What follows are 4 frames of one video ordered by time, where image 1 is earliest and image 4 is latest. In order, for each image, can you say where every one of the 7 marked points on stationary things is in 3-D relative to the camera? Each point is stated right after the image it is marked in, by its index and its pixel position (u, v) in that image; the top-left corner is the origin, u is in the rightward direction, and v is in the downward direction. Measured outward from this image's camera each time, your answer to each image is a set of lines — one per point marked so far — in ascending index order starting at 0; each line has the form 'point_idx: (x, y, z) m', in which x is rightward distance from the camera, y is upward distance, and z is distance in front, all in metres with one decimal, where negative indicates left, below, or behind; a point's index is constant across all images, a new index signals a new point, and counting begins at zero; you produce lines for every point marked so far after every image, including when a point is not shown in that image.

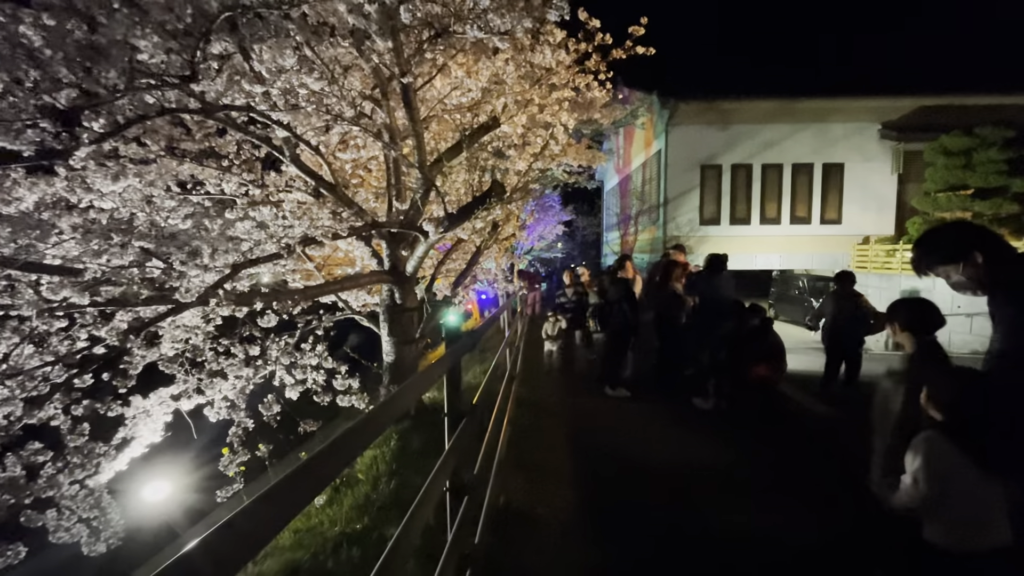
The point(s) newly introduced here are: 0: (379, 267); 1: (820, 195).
0: (-2.1, +0.3, +7.3) m
1: (+12.9, +3.9, +19.9) m
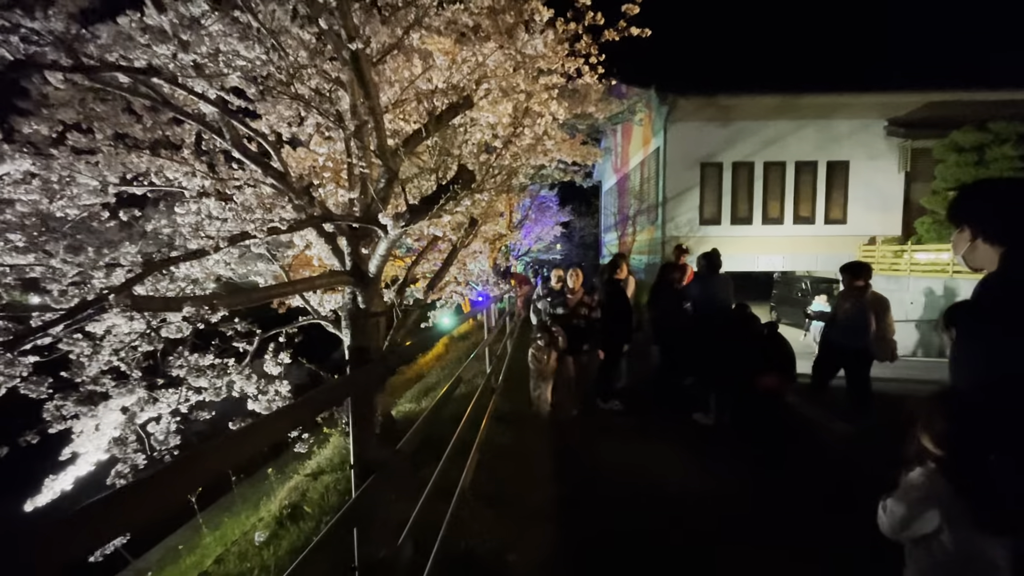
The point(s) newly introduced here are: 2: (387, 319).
0: (-2.4, +0.3, +6.5) m
1: (+12.6, +3.8, +19.2) m
2: (-1.8, -0.4, +6.7) m
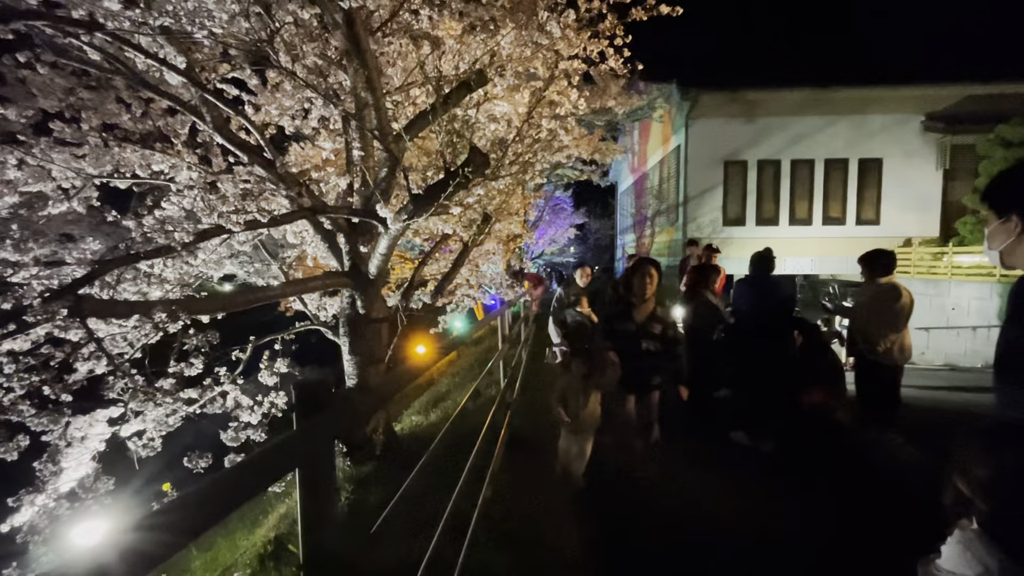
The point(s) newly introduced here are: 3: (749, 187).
0: (-2.1, +0.2, +5.9) m
1: (+13.1, +3.6, +18.1) m
2: (-1.6, -0.5, +6.1) m
3: (+9.2, +3.9, +18.4) m
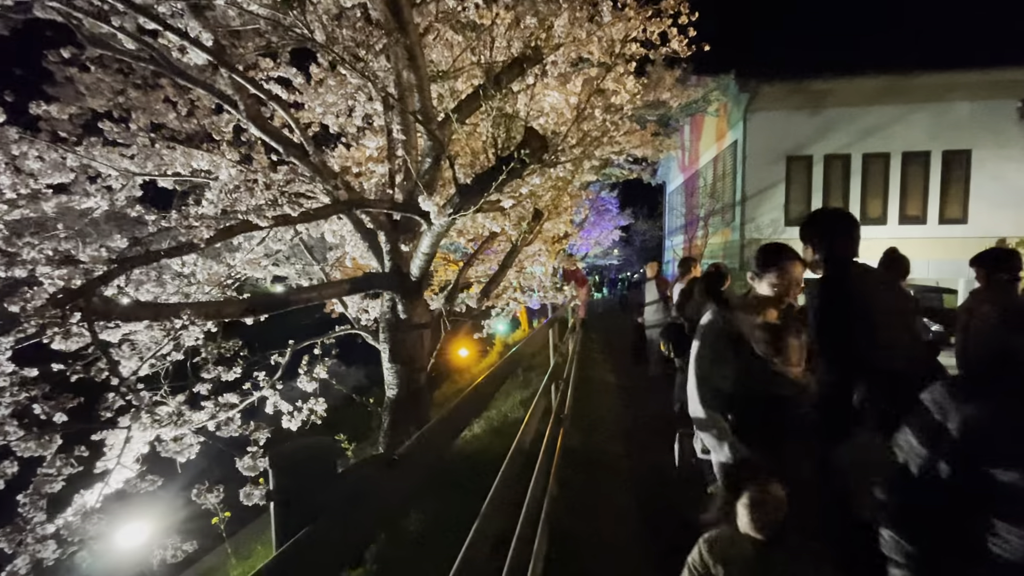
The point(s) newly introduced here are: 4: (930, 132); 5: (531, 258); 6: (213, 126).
0: (-1.5, +0.2, +5.5) m
1: (+14.8, +3.4, +16.4) m
2: (-0.9, -0.5, +5.6) m
3: (+10.9, +3.8, +17.0) m
4: (+14.3, +5.3, +16.2) m
5: (+0.4, +0.6, +10.6) m
6: (-4.5, +2.5, +7.2) m
